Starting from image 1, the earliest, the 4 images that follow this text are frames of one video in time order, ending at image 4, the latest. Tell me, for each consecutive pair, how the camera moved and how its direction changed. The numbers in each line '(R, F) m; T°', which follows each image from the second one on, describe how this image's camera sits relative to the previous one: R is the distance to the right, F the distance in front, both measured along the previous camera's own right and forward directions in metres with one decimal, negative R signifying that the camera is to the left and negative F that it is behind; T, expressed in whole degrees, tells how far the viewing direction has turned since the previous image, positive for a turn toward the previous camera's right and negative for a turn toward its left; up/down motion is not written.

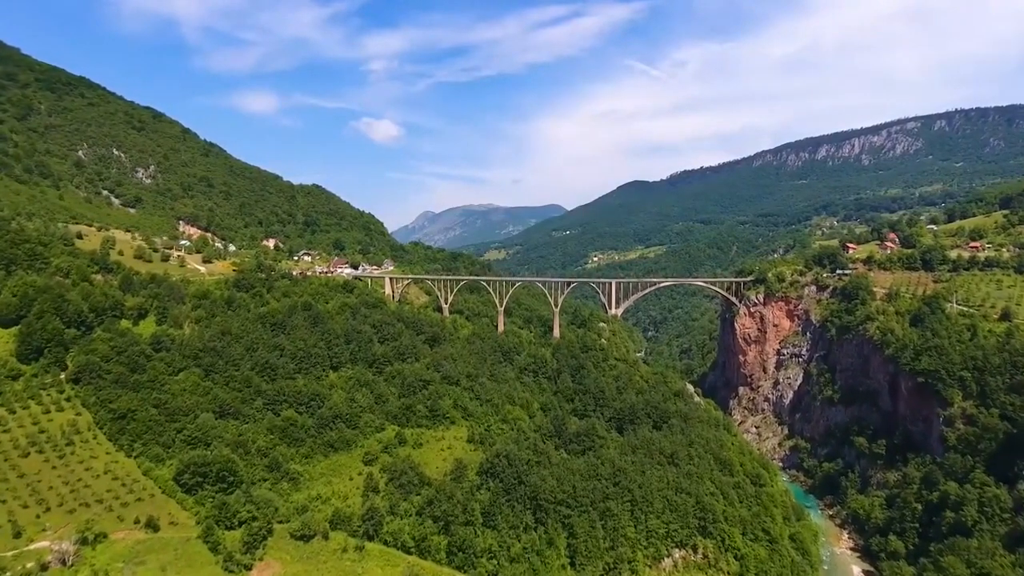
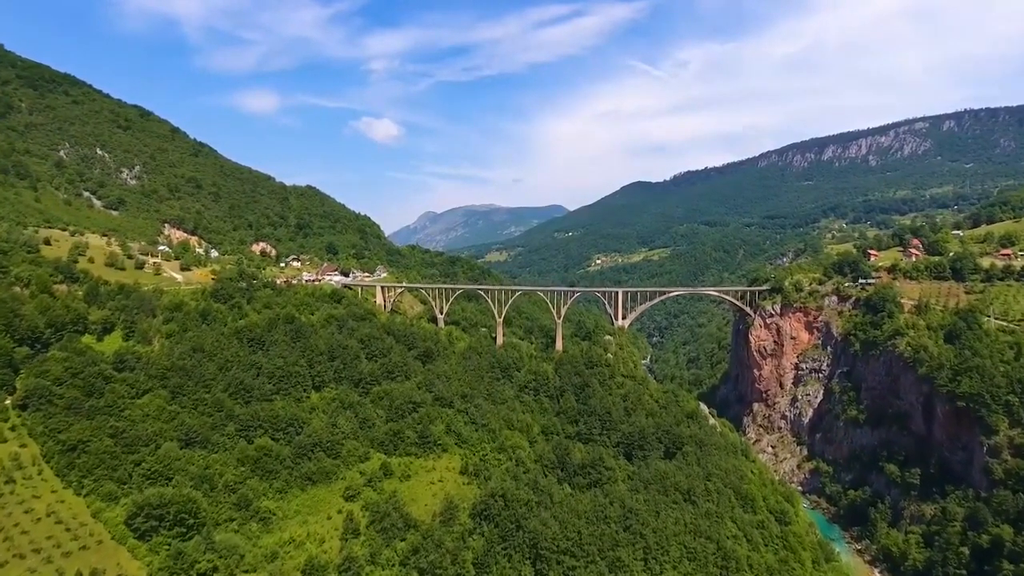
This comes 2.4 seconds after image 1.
(+0.2, +3.7) m; 0°
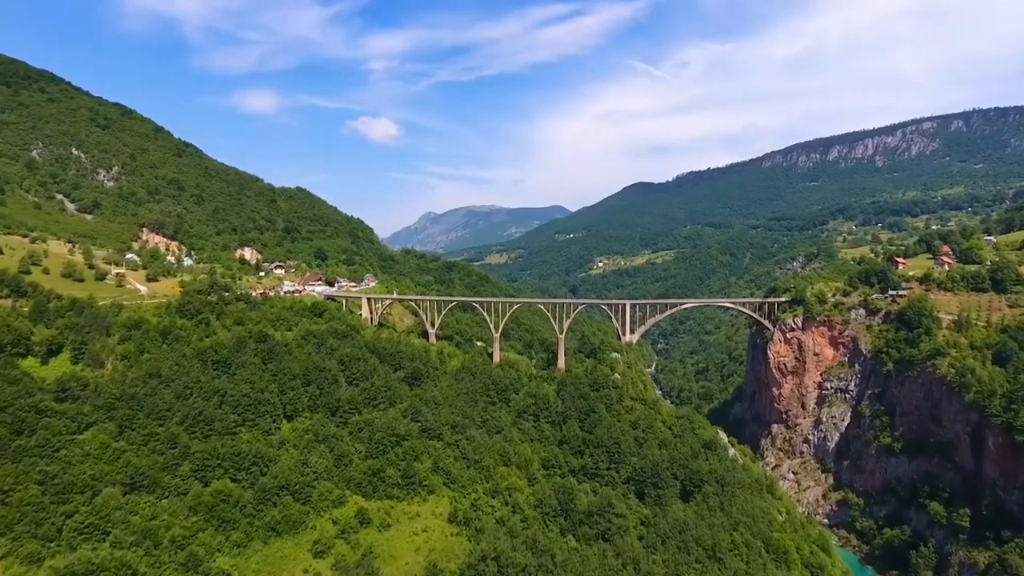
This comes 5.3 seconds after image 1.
(+0.2, +4.5) m; 0°
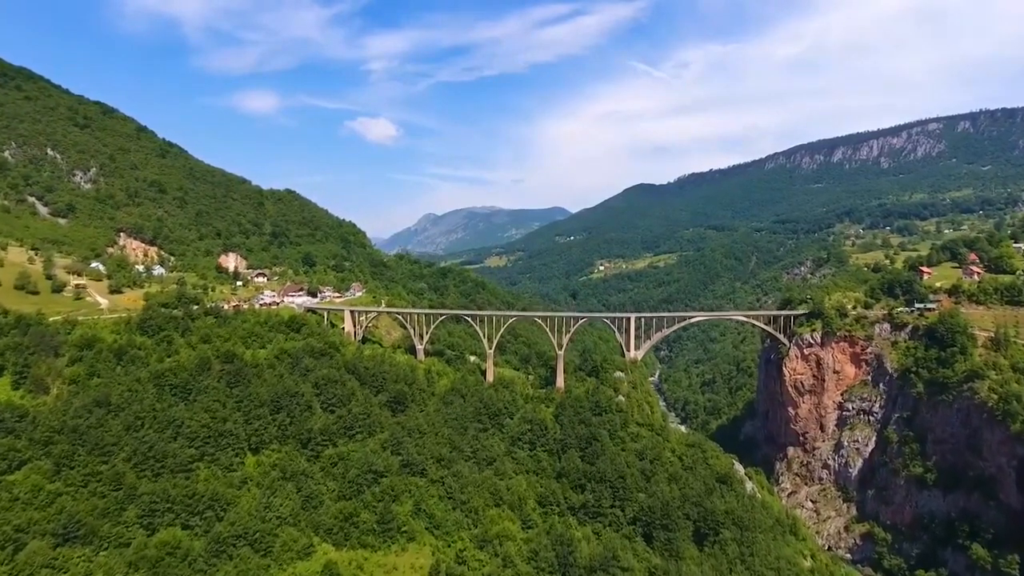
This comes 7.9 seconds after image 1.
(+0.4, +3.8) m; 0°
